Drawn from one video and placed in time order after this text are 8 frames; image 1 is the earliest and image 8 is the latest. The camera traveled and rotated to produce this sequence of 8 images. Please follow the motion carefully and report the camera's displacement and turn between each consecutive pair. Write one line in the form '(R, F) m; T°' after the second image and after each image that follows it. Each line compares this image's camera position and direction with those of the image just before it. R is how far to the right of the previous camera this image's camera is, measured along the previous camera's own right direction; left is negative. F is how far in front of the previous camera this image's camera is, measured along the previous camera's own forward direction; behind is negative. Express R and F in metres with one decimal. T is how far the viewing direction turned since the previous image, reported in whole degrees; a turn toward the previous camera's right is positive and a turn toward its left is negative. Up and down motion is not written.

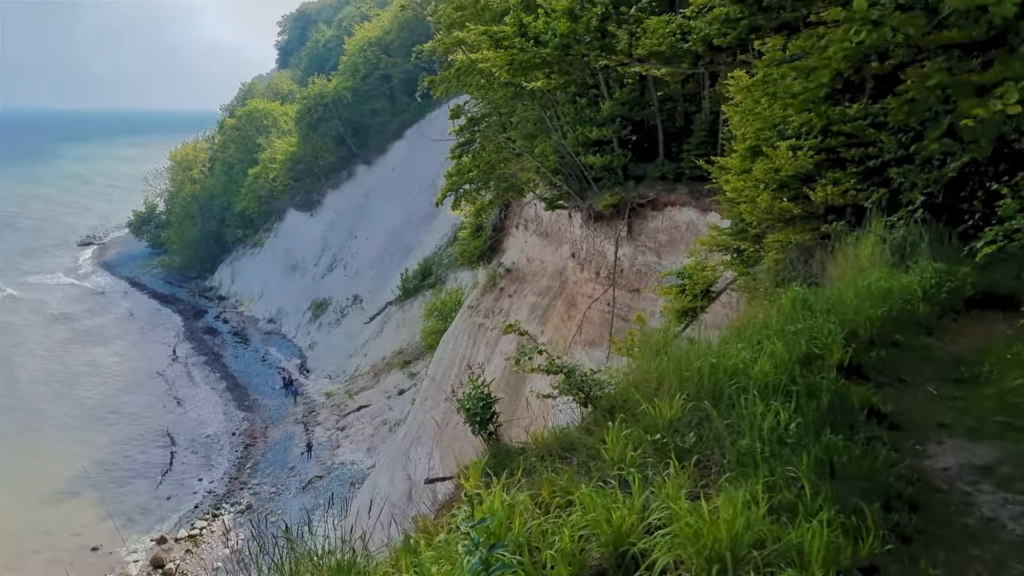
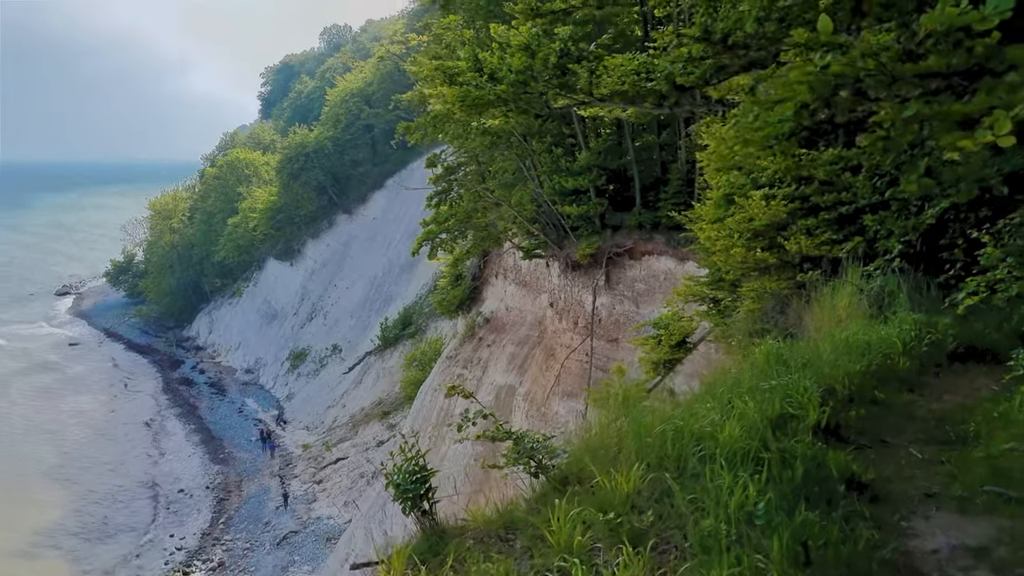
(+0.2, +0.3) m; +1°
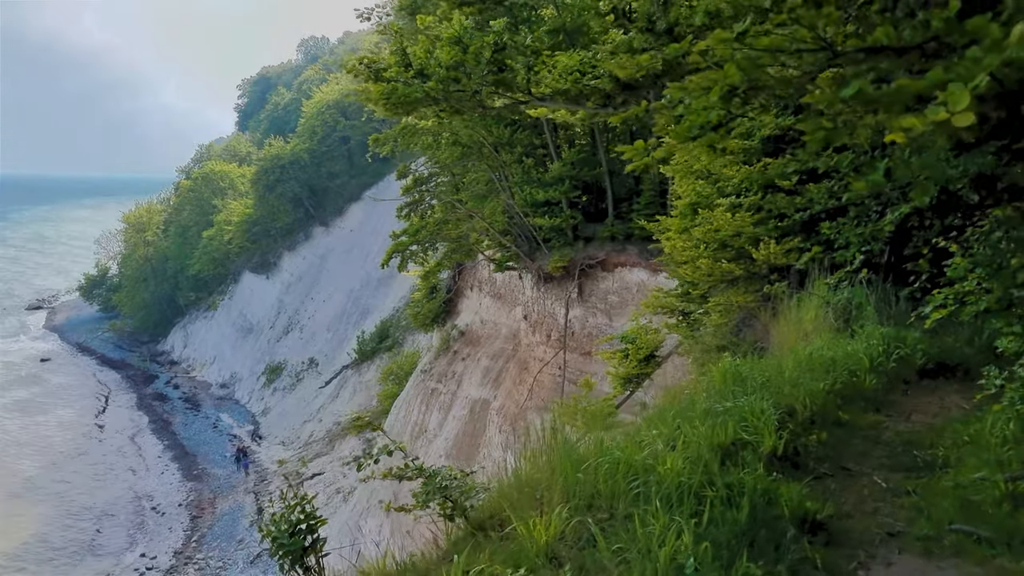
(+0.2, +0.4) m; +1°
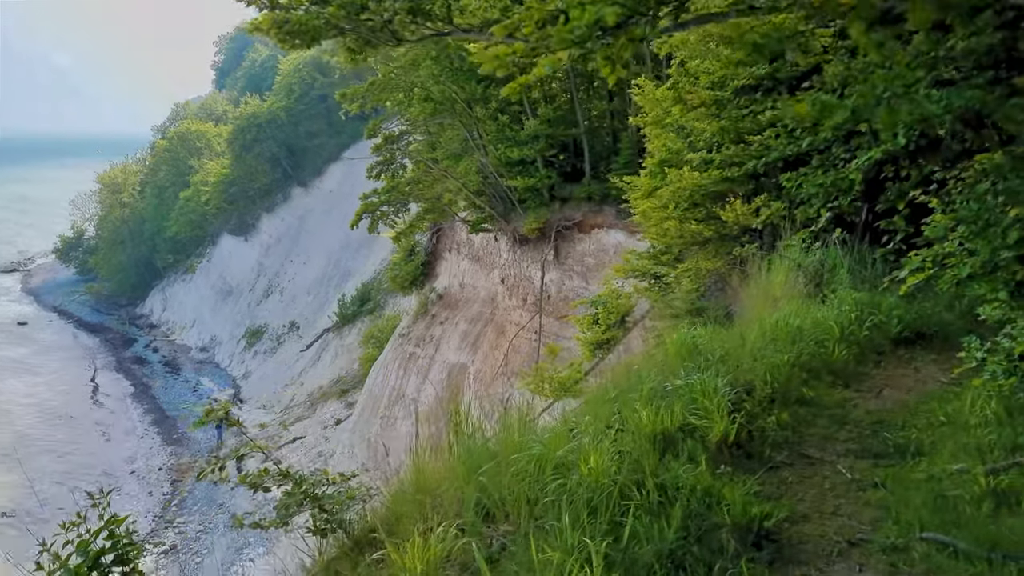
(+0.3, +0.5) m; +1°
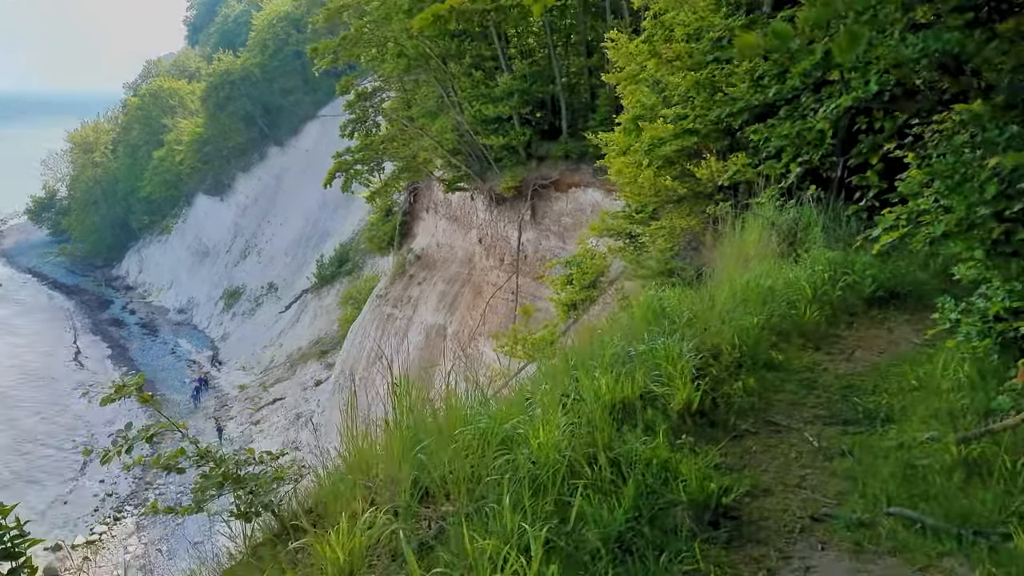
(+0.1, +0.2) m; +1°
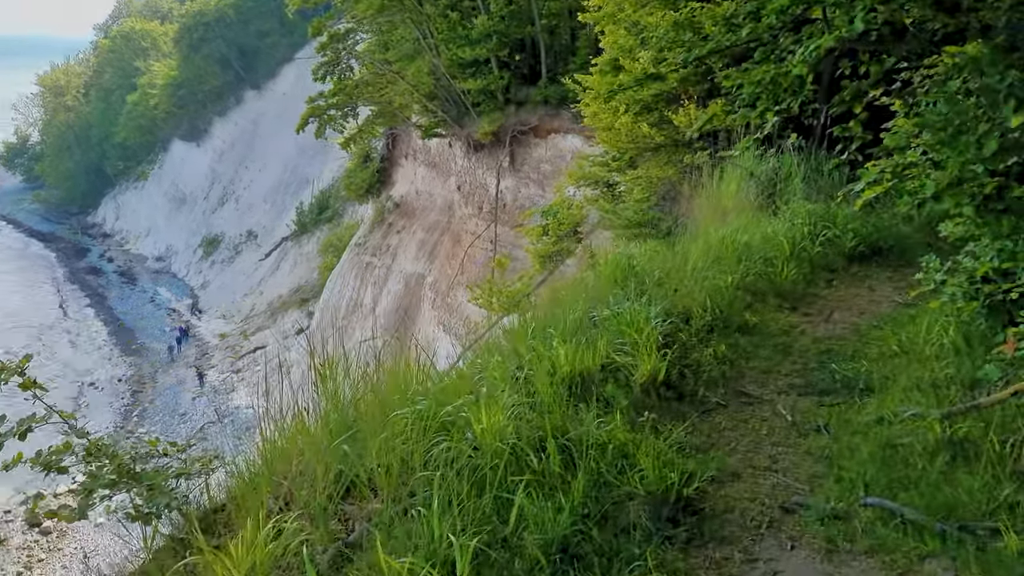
(+0.1, +0.3) m; +1°
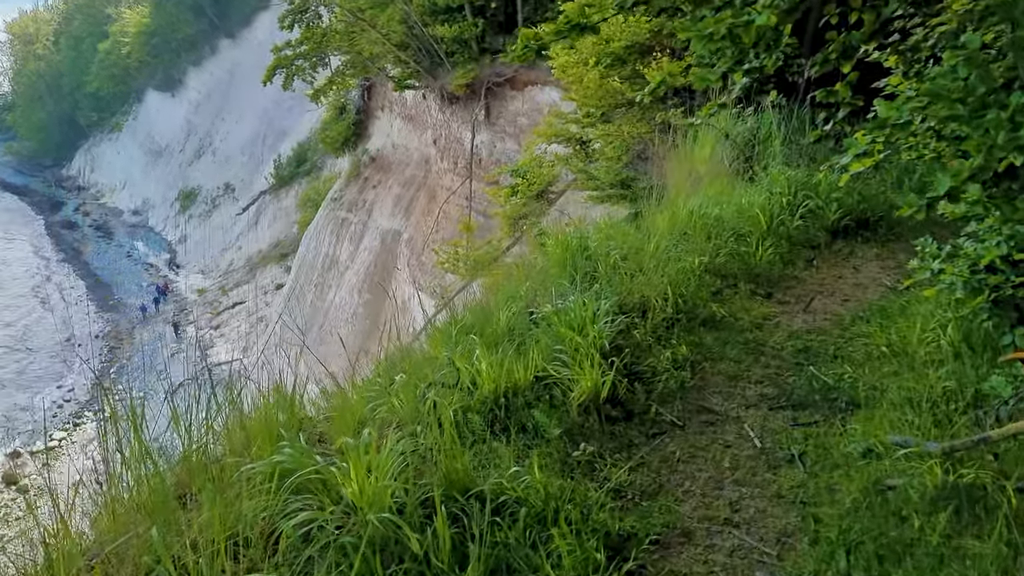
(+0.2, +0.5) m; +1°
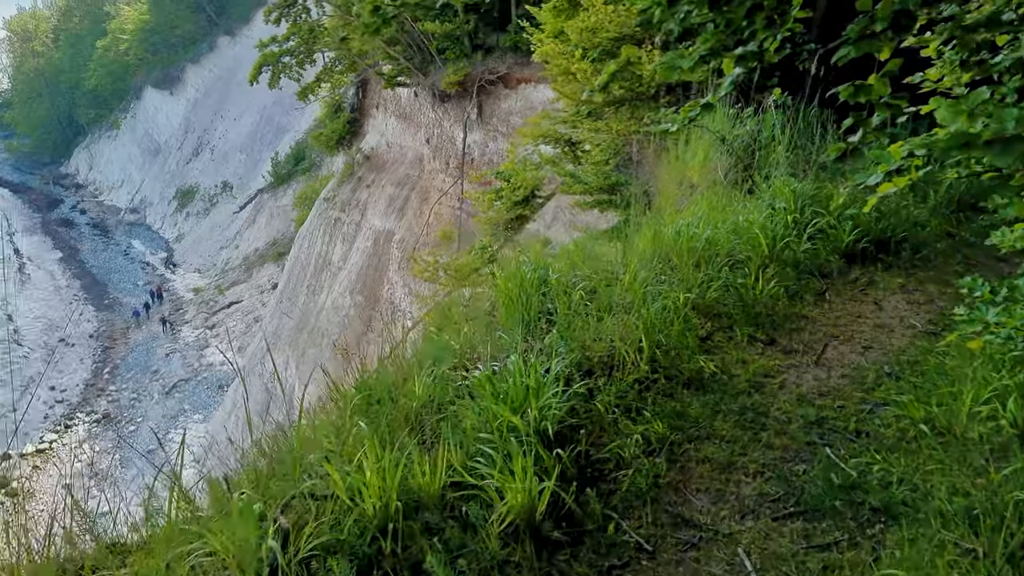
(+0.2, +0.7) m; 0°
